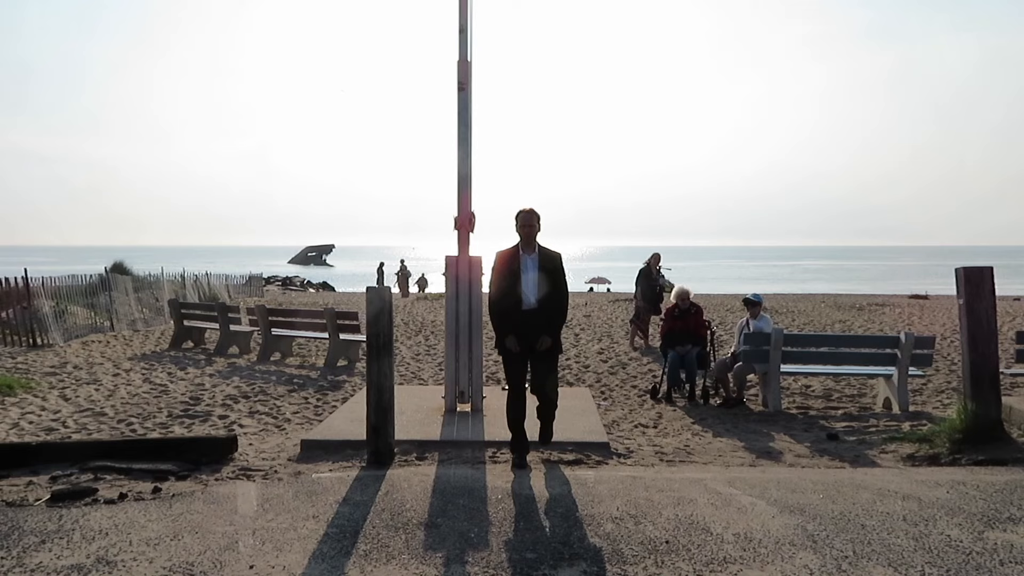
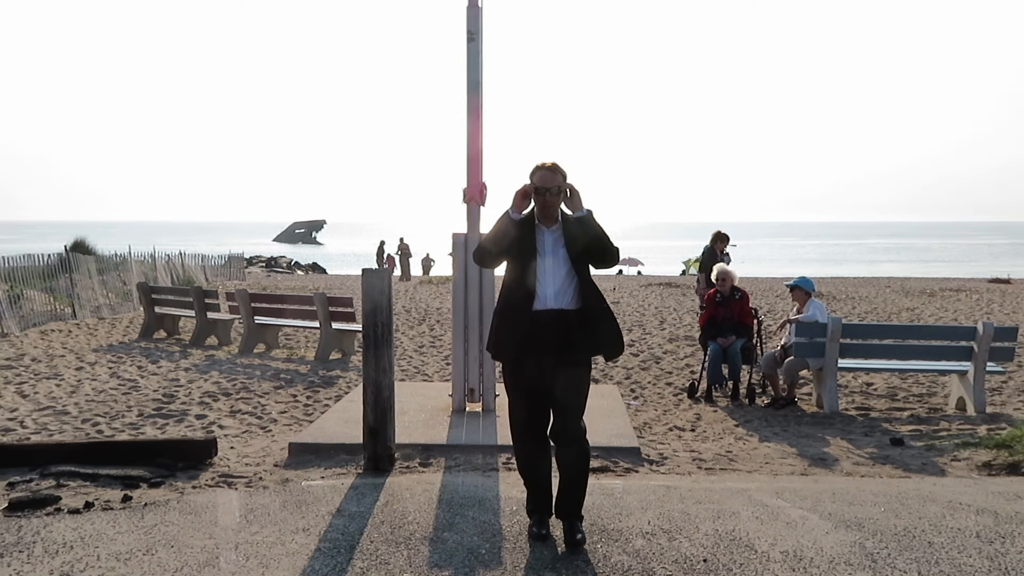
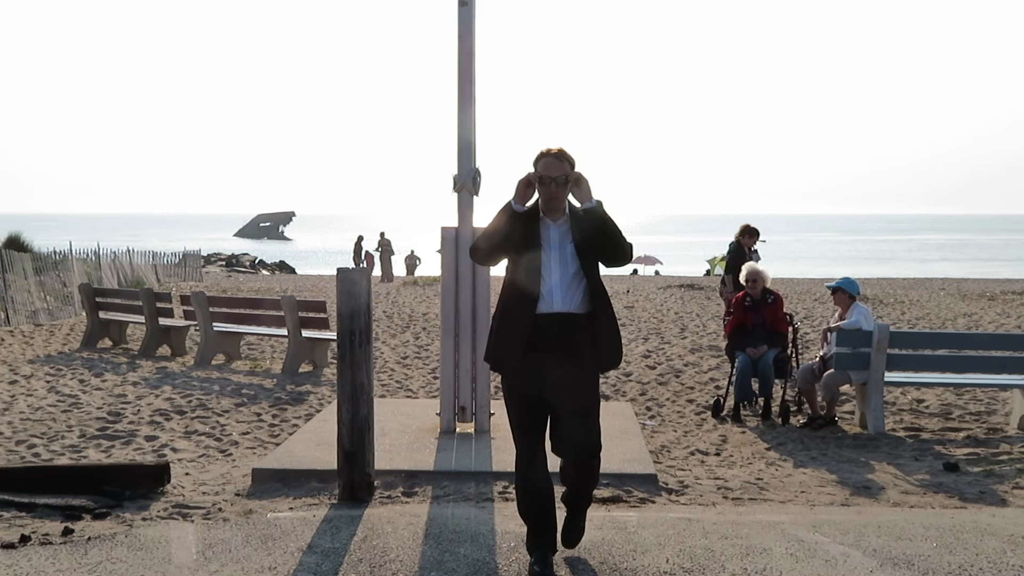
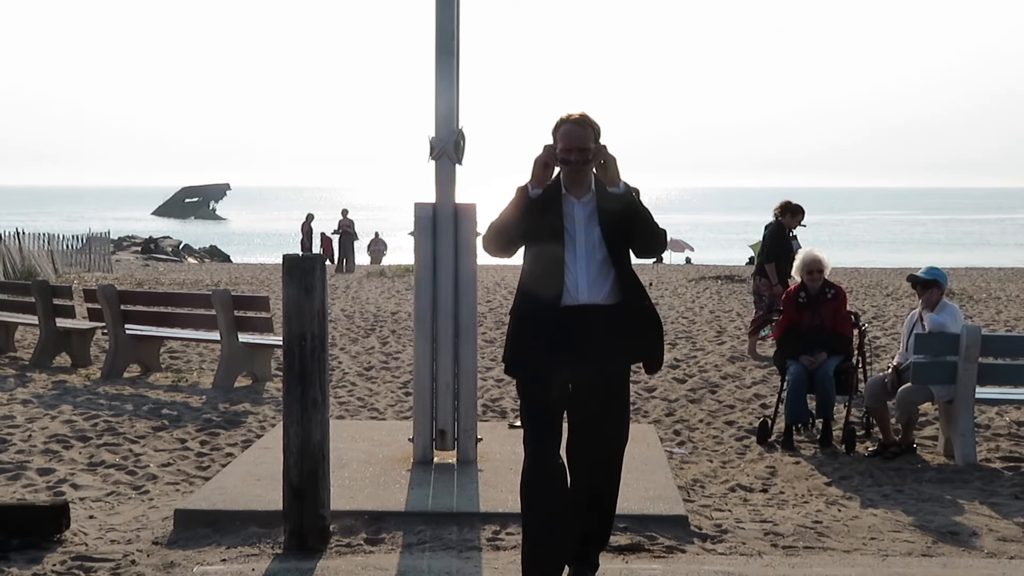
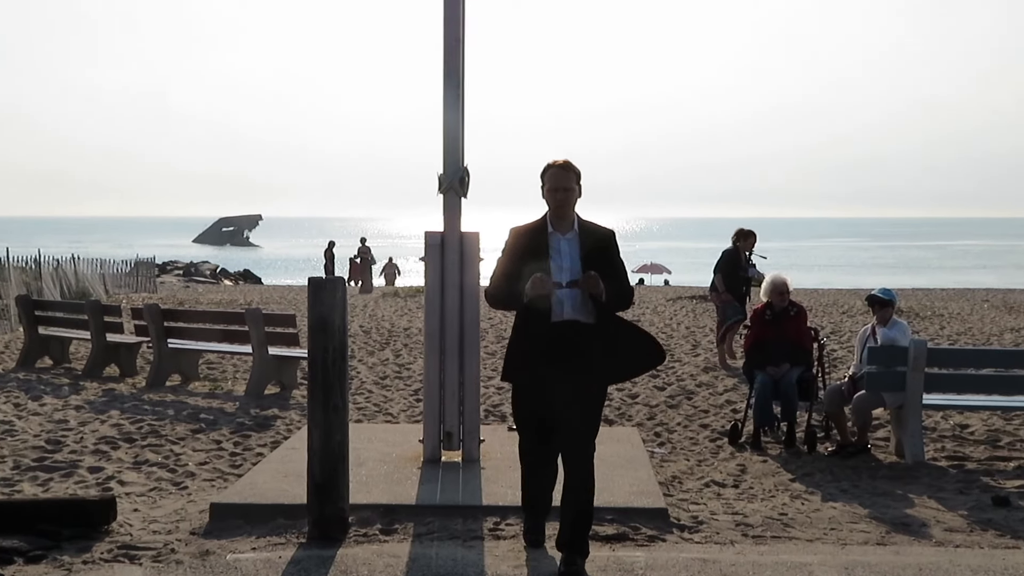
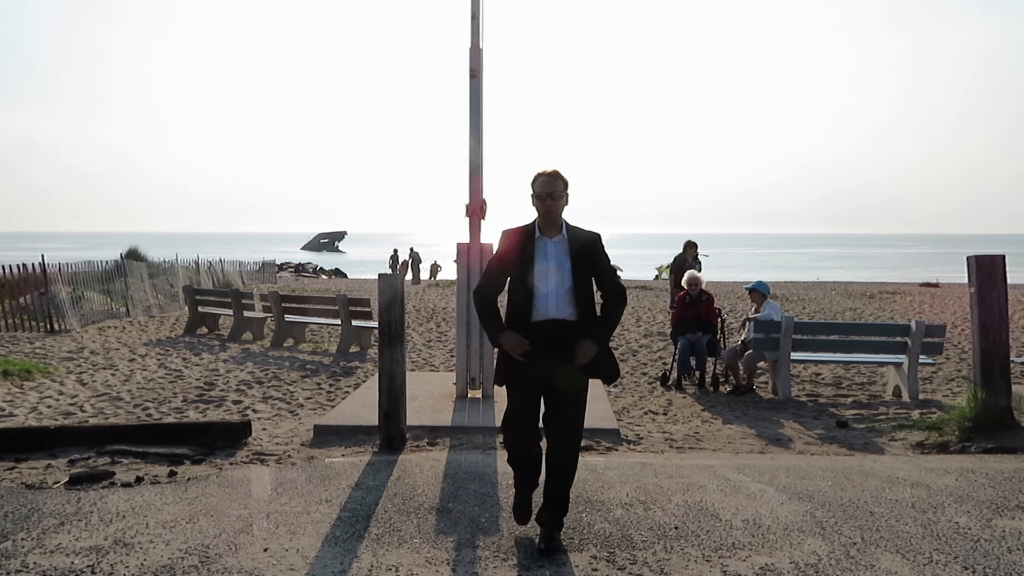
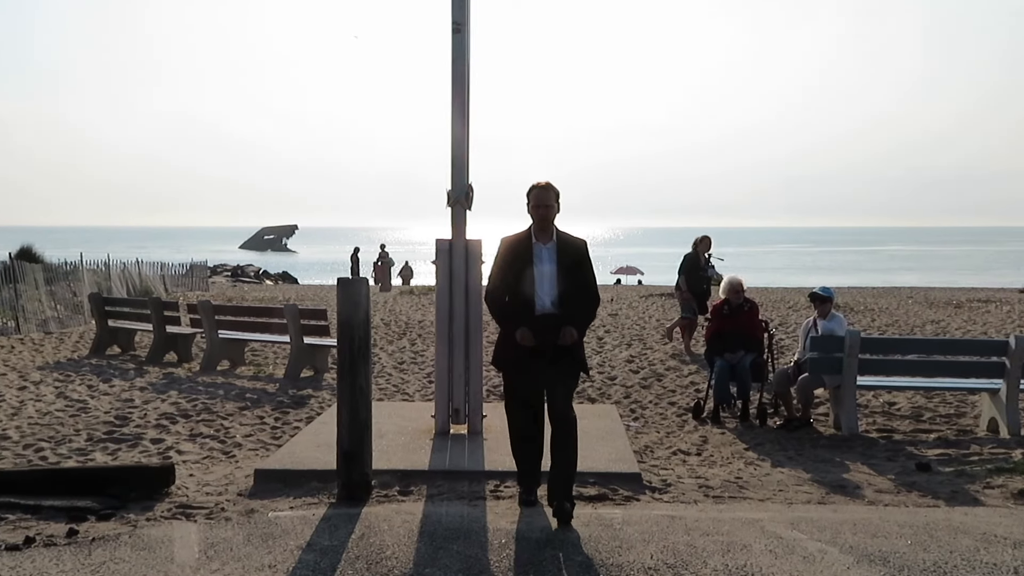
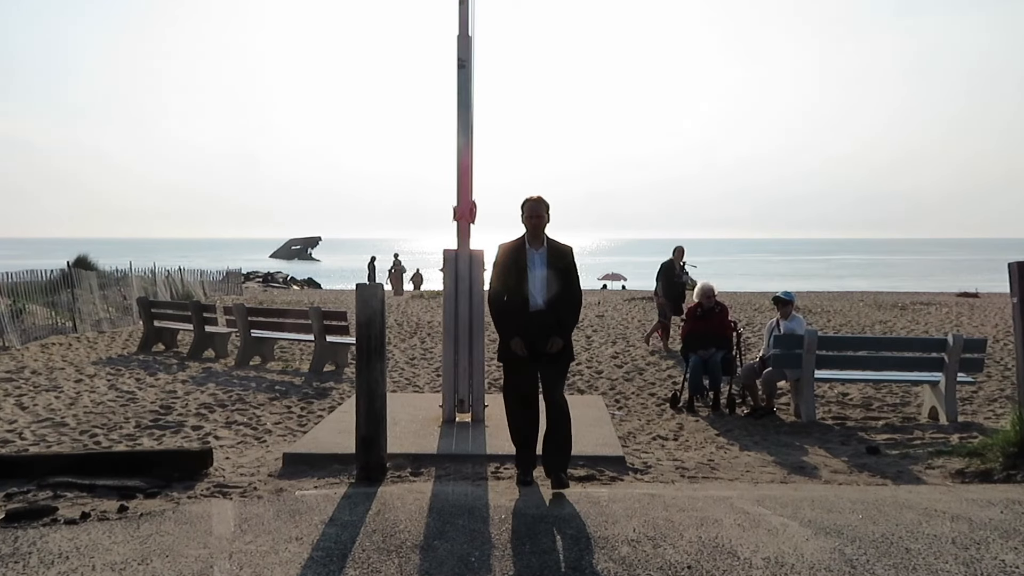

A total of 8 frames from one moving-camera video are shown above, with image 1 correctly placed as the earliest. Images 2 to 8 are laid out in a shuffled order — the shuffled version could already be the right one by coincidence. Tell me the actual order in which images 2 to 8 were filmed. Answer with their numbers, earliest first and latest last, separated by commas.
8, 7, 5, 4, 3, 2, 6
